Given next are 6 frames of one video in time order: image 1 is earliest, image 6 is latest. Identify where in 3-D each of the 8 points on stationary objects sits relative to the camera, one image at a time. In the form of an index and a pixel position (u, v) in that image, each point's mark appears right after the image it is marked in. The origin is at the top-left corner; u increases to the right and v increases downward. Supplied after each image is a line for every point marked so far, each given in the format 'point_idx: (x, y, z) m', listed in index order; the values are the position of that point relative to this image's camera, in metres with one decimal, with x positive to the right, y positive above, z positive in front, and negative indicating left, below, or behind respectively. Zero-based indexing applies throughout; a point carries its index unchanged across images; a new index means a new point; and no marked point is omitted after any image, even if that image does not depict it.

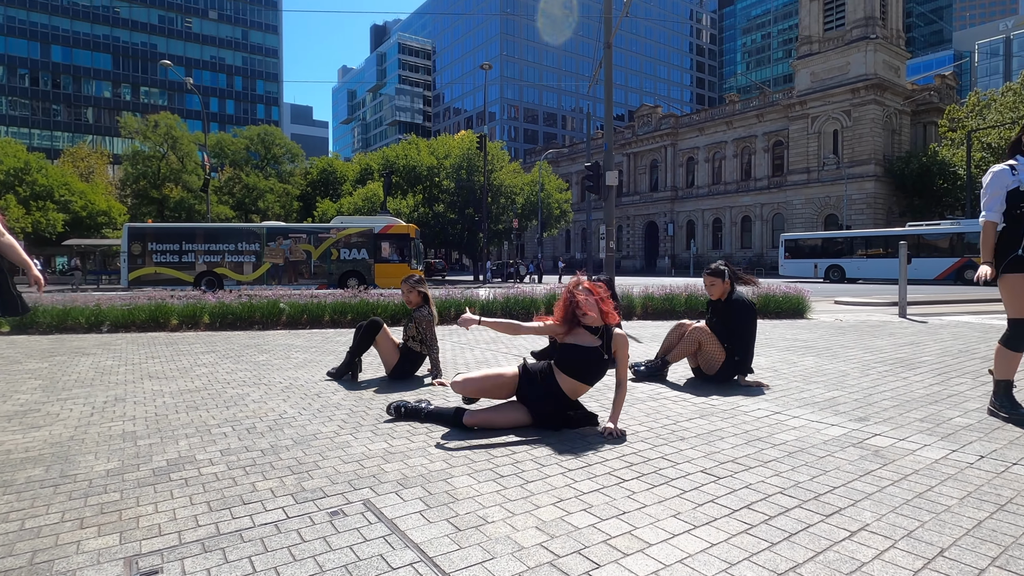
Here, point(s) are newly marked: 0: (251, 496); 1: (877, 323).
0: (-1.3, -1.0, +2.7) m
1: (+7.4, -0.7, +11.3) m
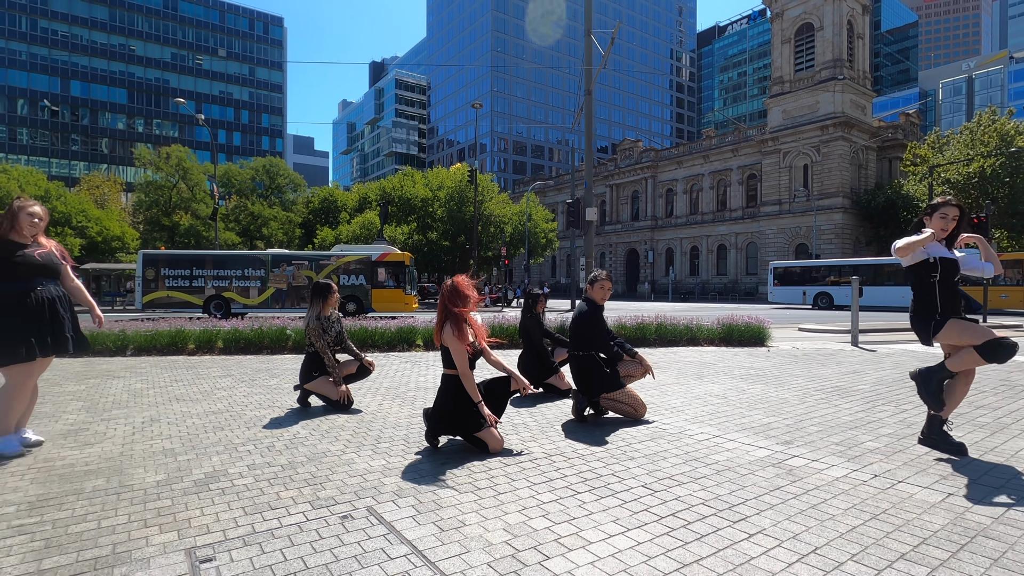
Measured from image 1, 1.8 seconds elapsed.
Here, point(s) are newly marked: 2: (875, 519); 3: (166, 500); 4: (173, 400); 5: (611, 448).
0: (-1.5, -1.4, +3.4) m
1: (+7.2, -1.4, +12.0) m
2: (+2.1, -1.4, +3.1) m
3: (-2.2, -1.4, +3.5) m
4: (-4.2, -1.4, +6.6) m
5: (+0.8, -1.4, +4.6) m
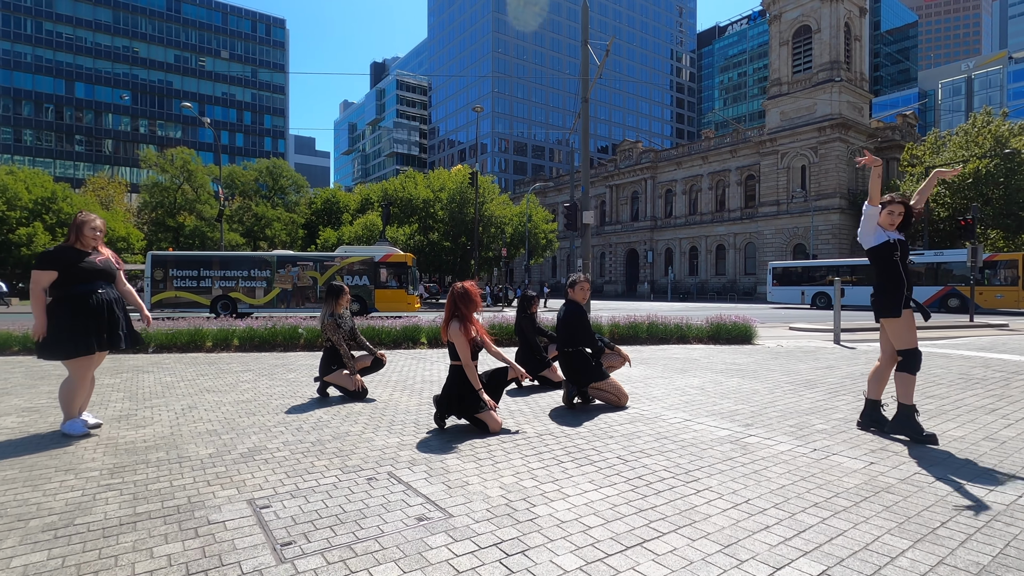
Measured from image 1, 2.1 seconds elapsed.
0: (-1.5, -1.4, +4.1) m
1: (+7.1, -1.4, +12.7) m
2: (+2.1, -1.4, +3.8) m
3: (-2.3, -1.4, +4.2) m
4: (-4.2, -1.4, +7.4) m
5: (+0.8, -1.4, +5.3) m
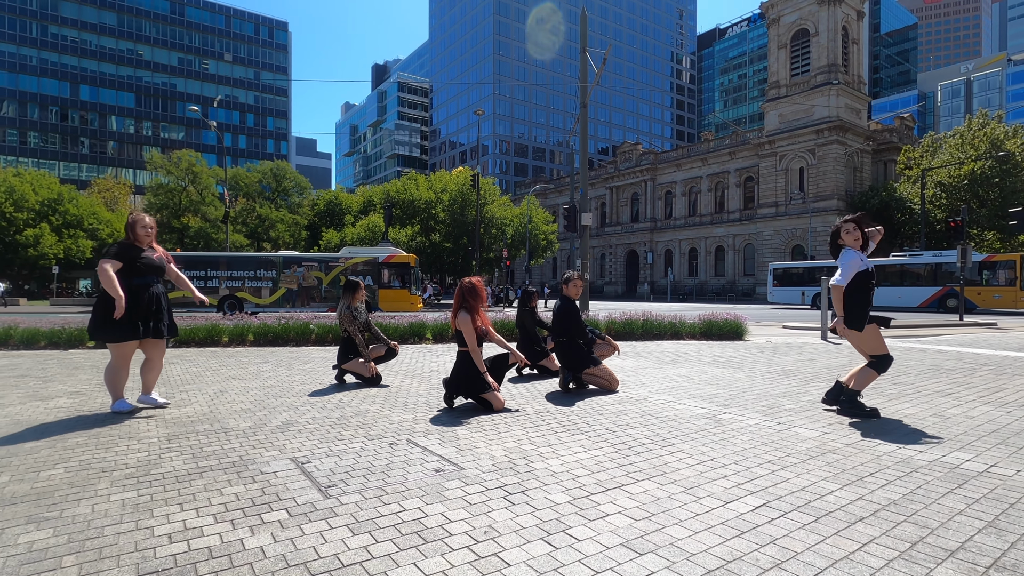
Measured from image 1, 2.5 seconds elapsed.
0: (-1.5, -1.3, +4.7) m
1: (+7.2, -1.4, +13.3) m
2: (+2.1, -1.3, +4.5) m
3: (-2.3, -1.3, +4.8) m
4: (-4.2, -1.4, +8.0) m
5: (+0.8, -1.3, +5.9) m
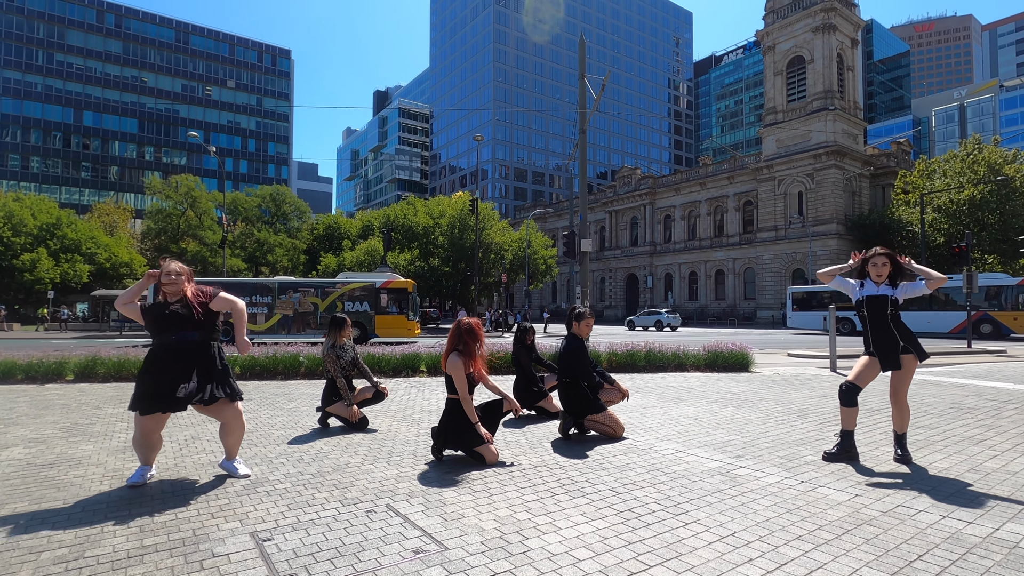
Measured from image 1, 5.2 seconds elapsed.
0: (-1.6, -1.7, +4.2) m
1: (+7.1, -2.1, +12.8) m
2: (+2.0, -1.7, +4.0) m
3: (-2.3, -1.7, +4.3) m
4: (-4.3, -1.9, +7.5) m
5: (+0.8, -1.7, +5.4) m
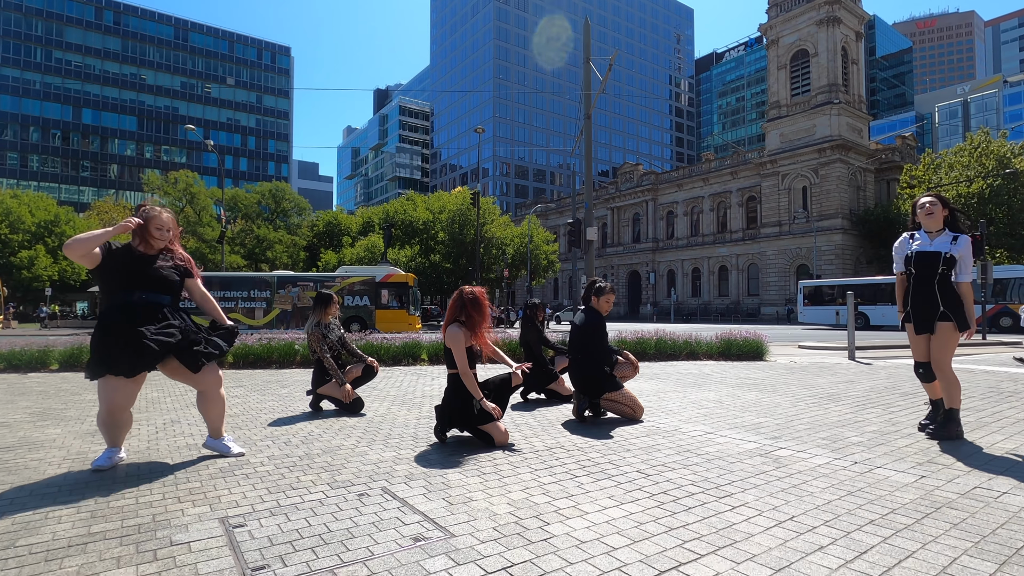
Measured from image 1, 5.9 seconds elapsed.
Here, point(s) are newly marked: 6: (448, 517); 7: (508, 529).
0: (-1.5, -1.4, +3.7) m
1: (+7.2, -1.7, +12.2) m
2: (+2.1, -1.3, +3.4) m
3: (-2.2, -1.4, +3.7) m
4: (-4.2, -1.5, +6.9) m
5: (+0.9, -1.4, +4.8) m
6: (-0.4, -1.3, +3.1) m
7: (0.0, -1.3, +2.9) m
